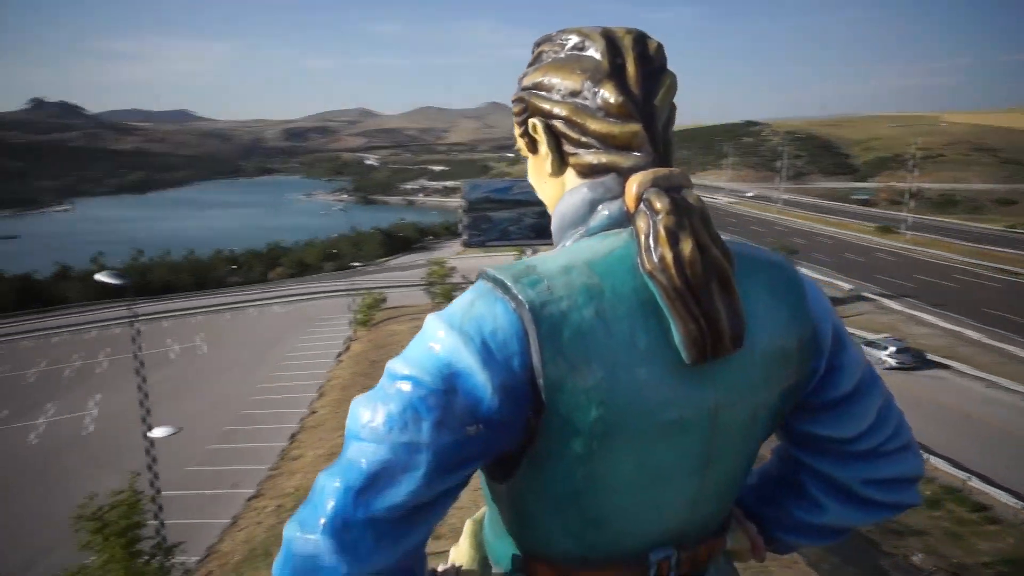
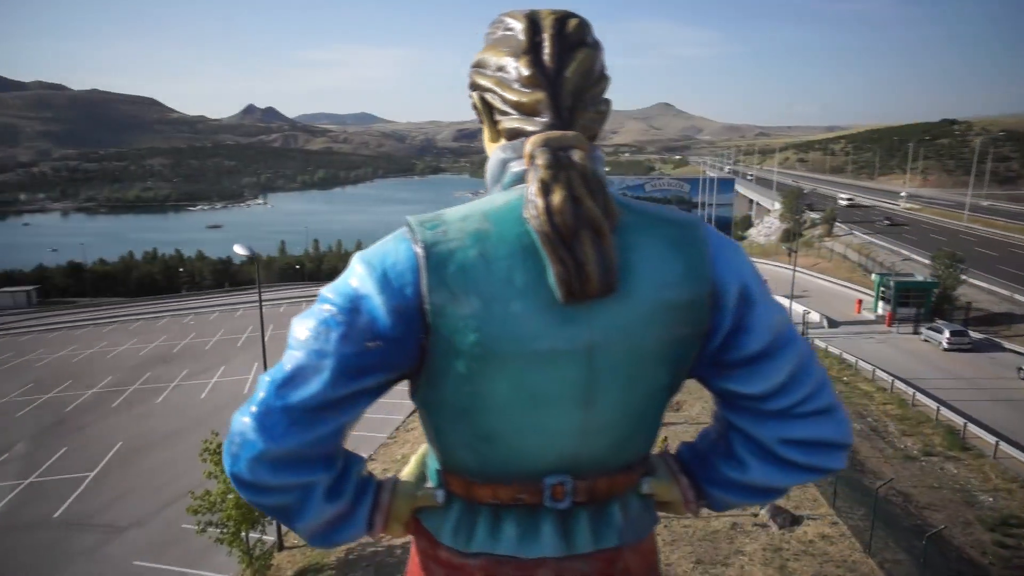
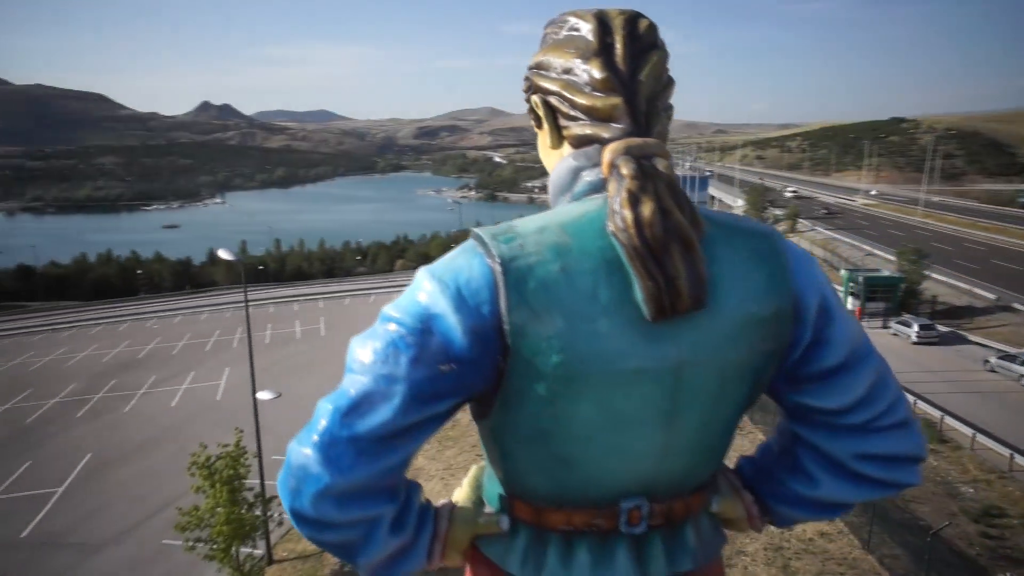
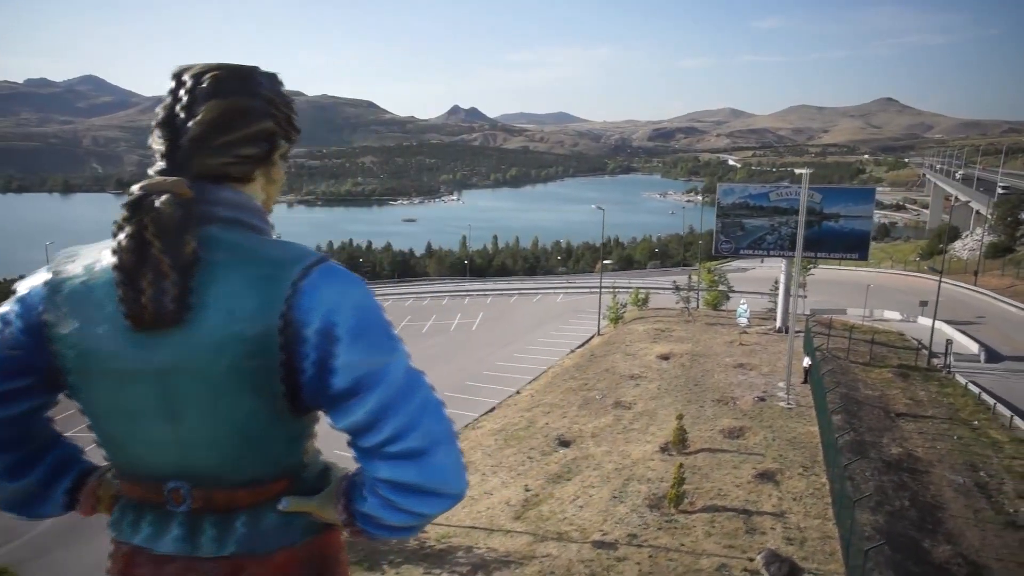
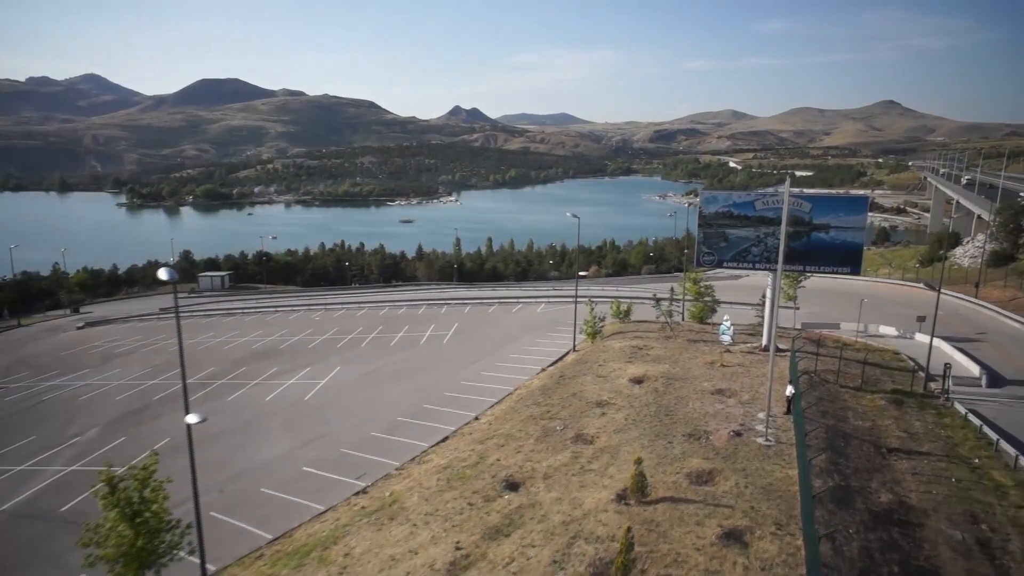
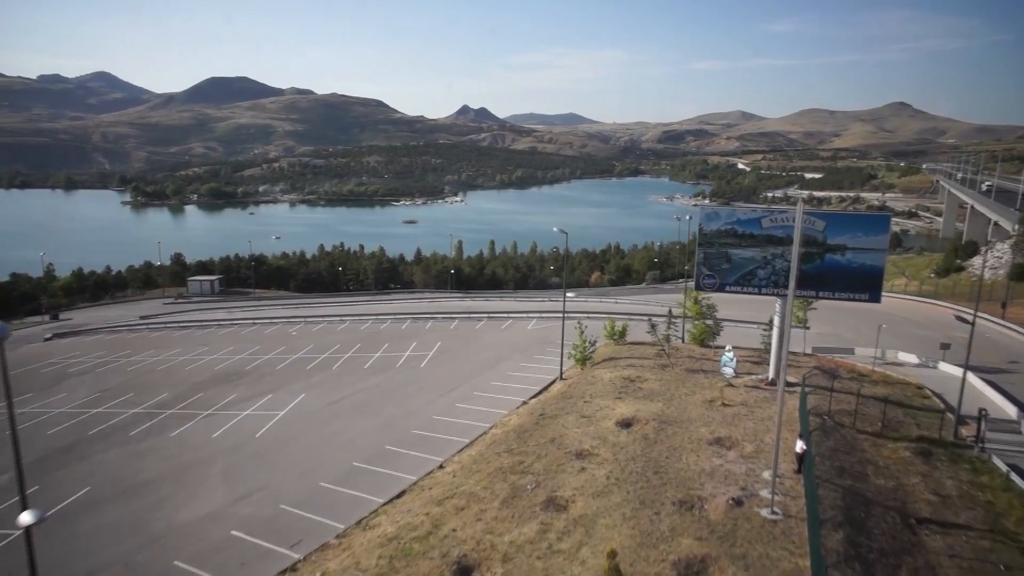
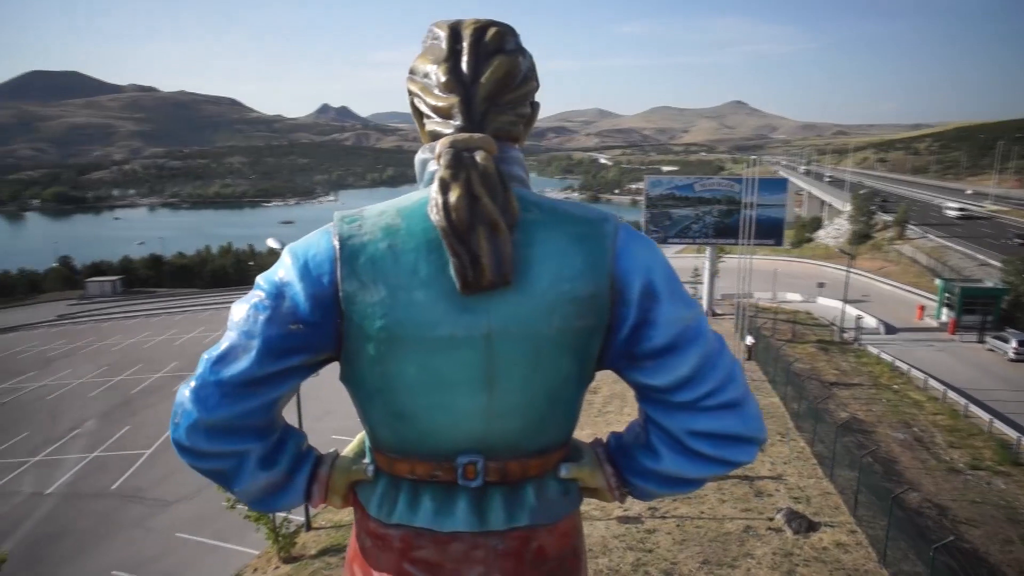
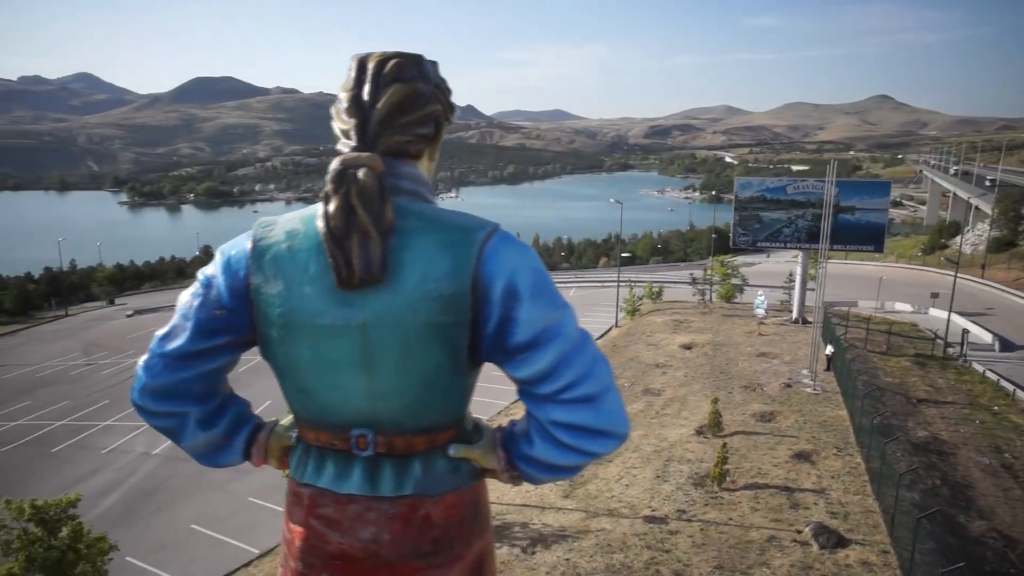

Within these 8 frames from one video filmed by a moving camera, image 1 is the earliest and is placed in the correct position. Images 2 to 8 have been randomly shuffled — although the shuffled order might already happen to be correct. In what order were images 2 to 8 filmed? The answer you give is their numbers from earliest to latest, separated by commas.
3, 2, 7, 8, 4, 5, 6
